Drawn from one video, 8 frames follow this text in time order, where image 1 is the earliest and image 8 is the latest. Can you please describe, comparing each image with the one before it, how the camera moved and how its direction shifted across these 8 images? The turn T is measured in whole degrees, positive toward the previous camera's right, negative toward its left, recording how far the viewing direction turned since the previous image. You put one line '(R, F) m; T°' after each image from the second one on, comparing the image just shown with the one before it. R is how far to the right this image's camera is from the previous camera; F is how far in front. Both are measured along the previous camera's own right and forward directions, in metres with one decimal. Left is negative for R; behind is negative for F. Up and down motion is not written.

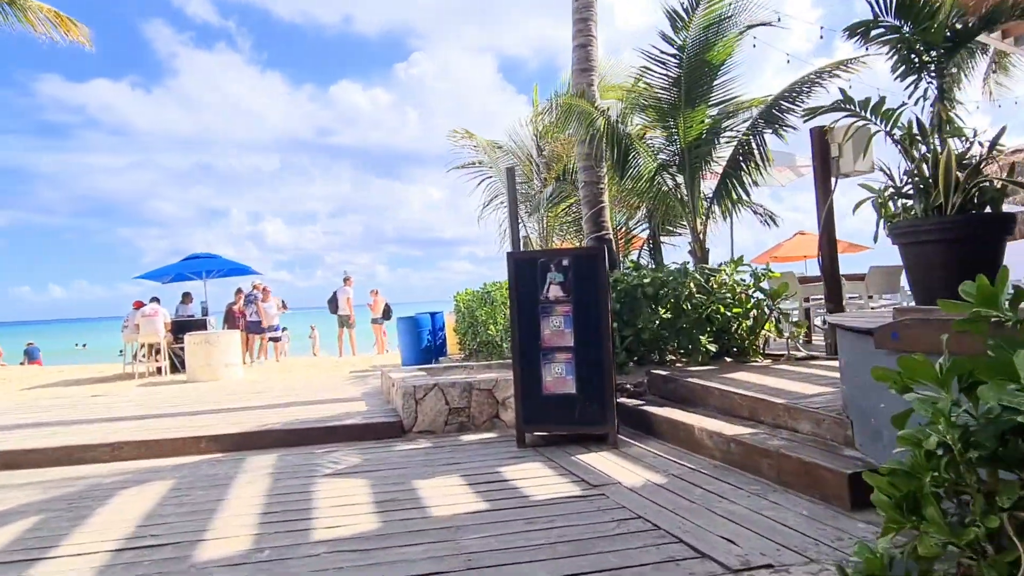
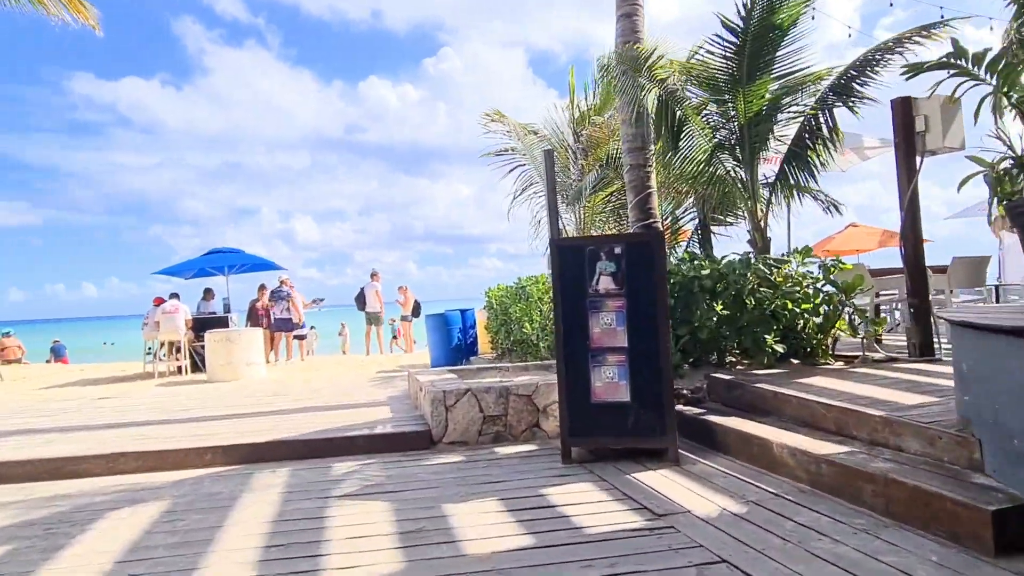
(-0.1, +0.6) m; -2°
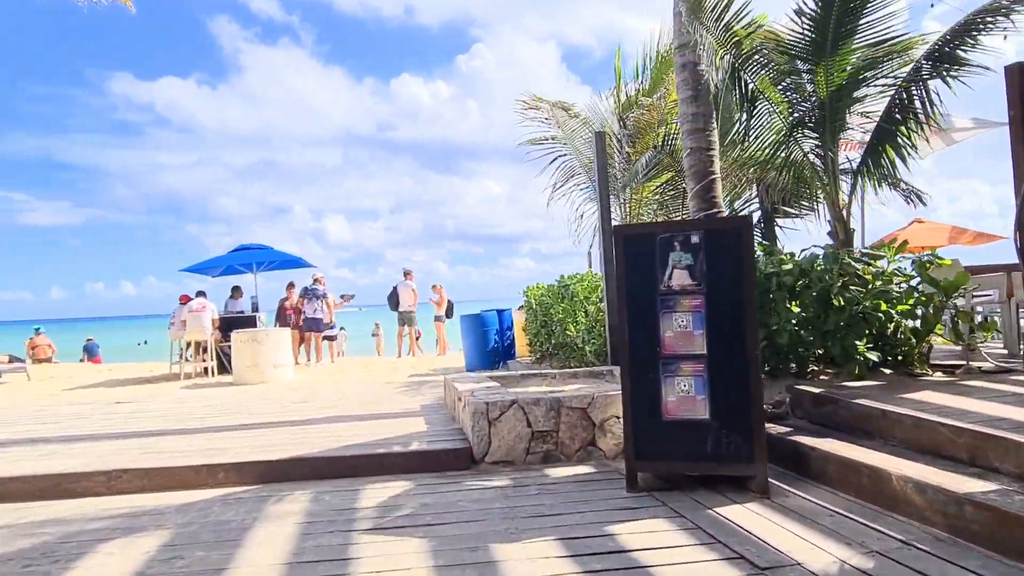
(-0.1, +0.6) m; -2°
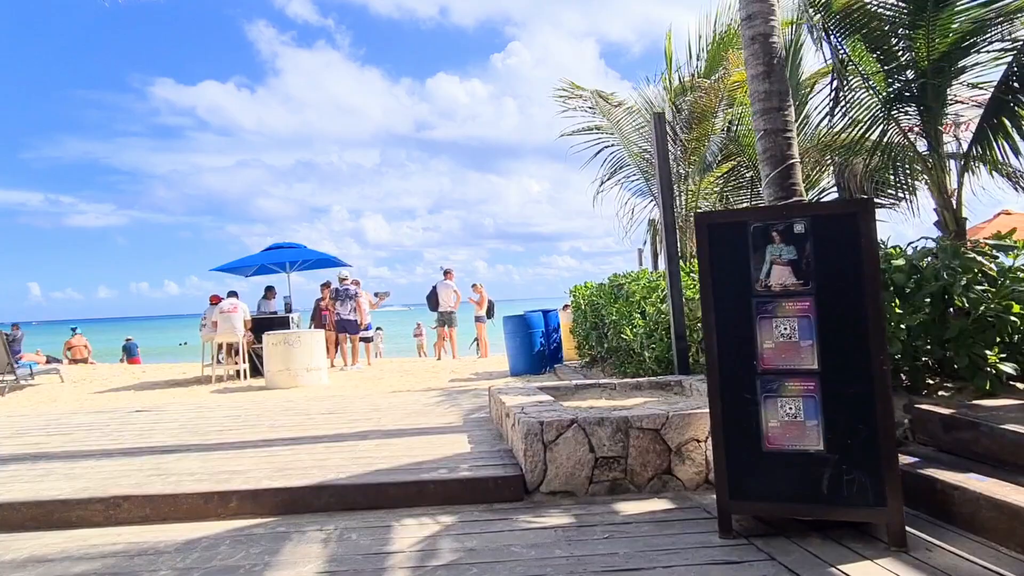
(-0.1, +0.6) m; -3°
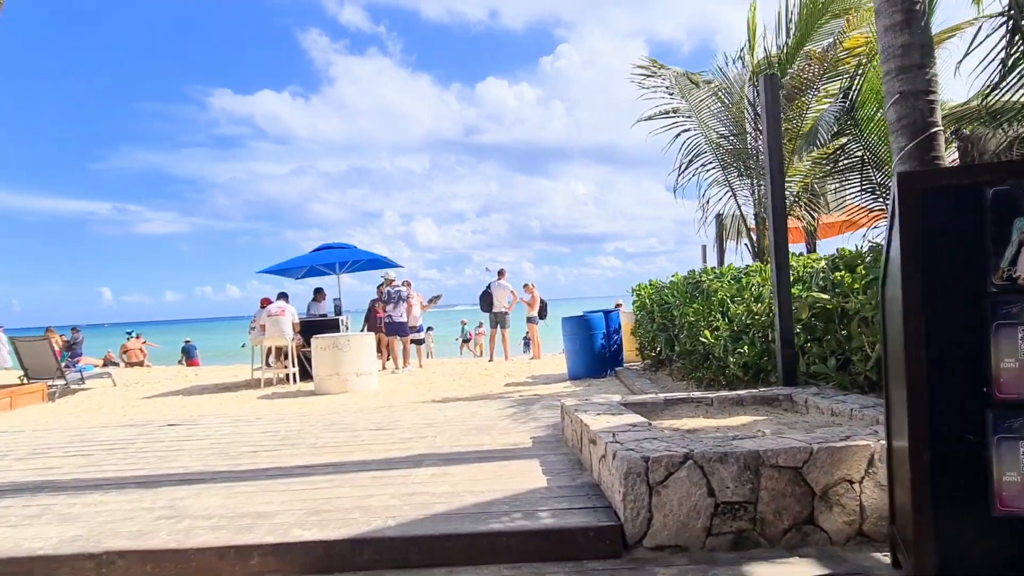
(-0.2, +0.8) m; -4°
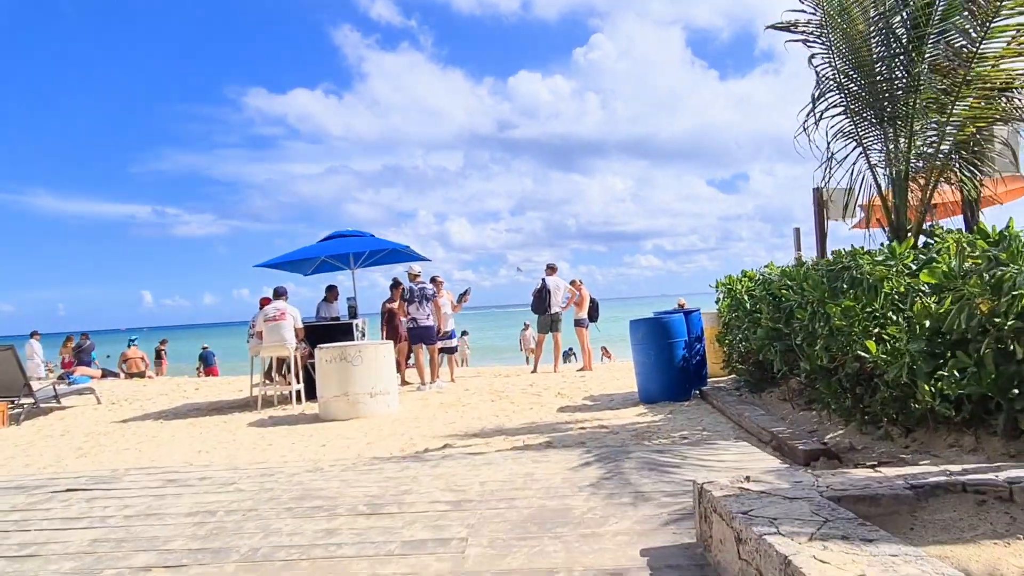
(-0.2, +2.2) m; -3°
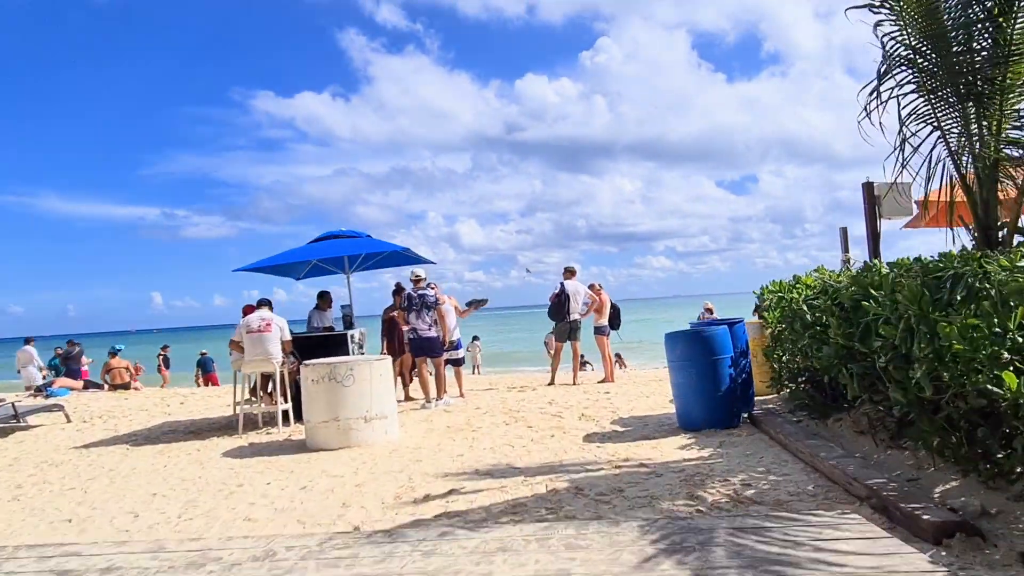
(-0.1, +1.2) m; -1°
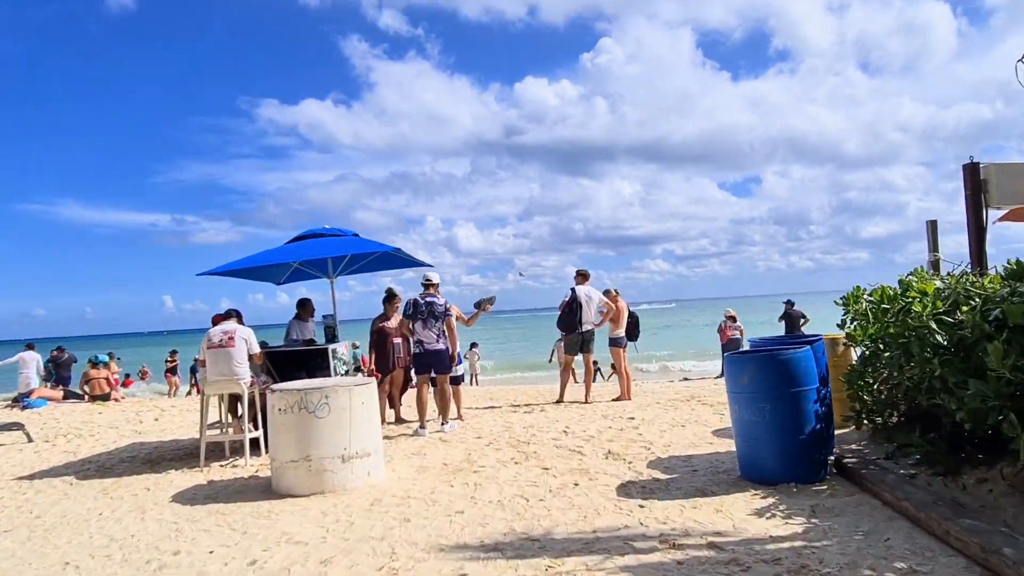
(-0.1, +1.5) m; 0°
